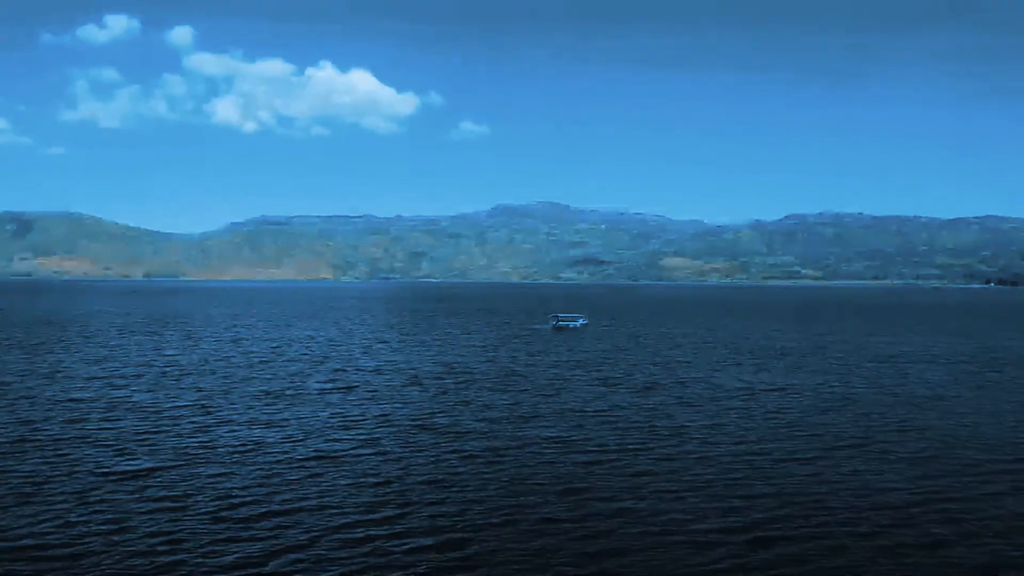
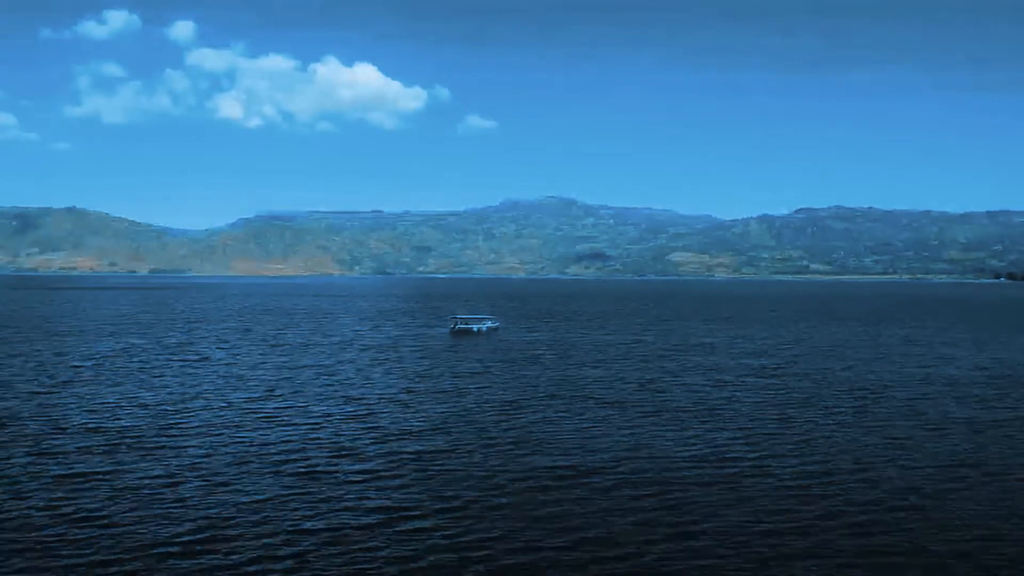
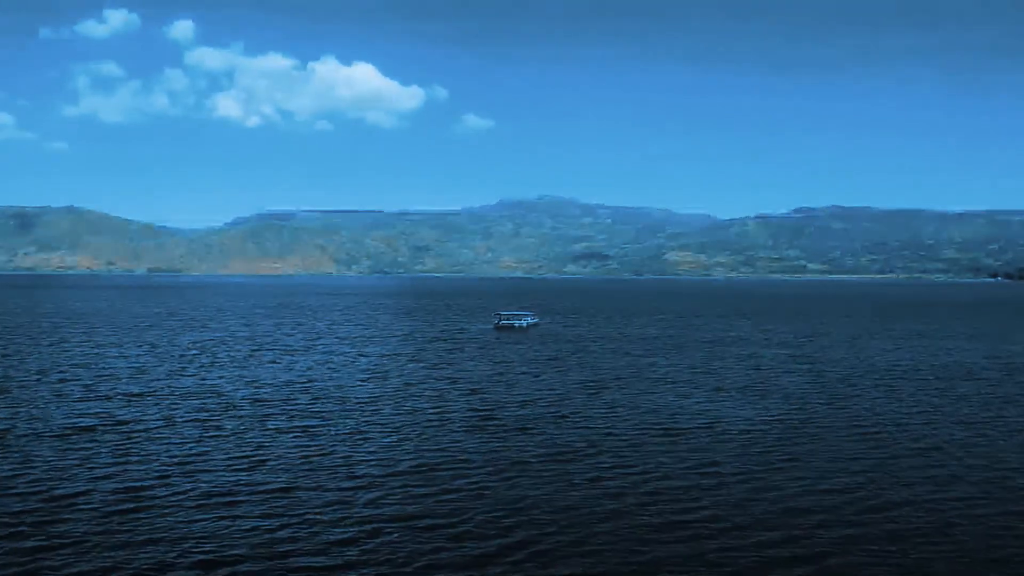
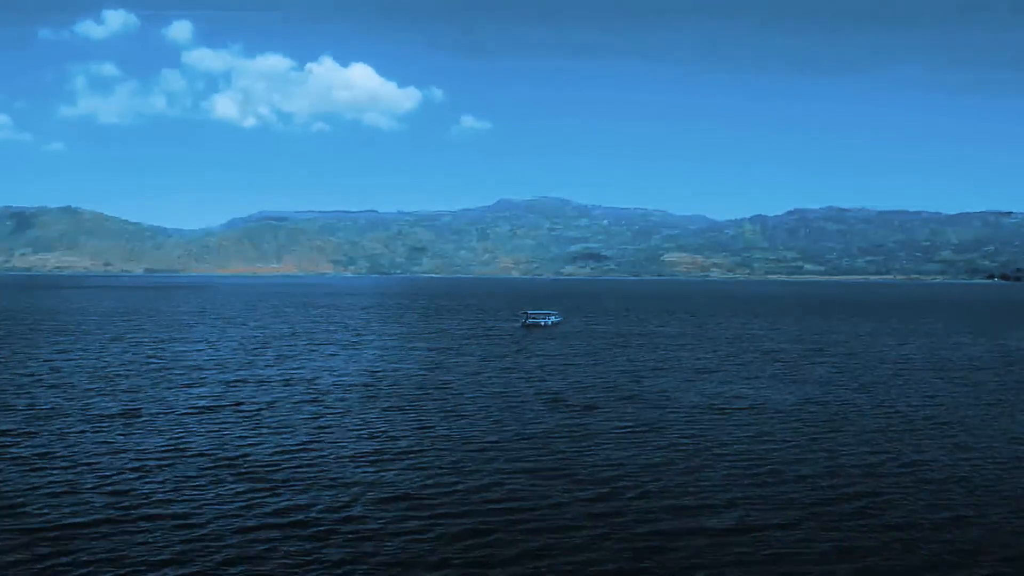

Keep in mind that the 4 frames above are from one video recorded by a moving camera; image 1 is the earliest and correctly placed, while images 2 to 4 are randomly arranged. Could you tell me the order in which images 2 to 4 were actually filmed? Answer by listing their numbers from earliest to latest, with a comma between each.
4, 3, 2
